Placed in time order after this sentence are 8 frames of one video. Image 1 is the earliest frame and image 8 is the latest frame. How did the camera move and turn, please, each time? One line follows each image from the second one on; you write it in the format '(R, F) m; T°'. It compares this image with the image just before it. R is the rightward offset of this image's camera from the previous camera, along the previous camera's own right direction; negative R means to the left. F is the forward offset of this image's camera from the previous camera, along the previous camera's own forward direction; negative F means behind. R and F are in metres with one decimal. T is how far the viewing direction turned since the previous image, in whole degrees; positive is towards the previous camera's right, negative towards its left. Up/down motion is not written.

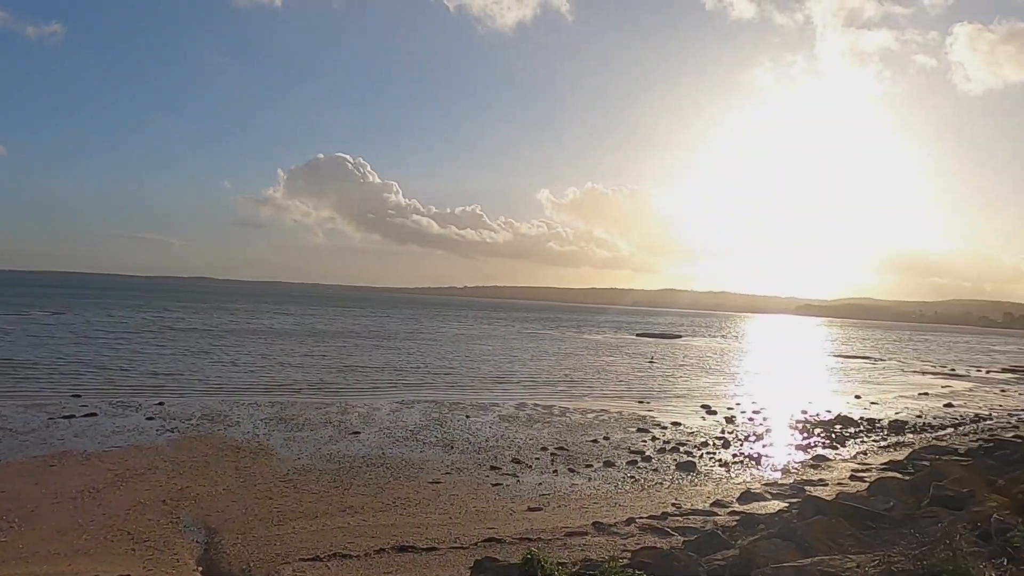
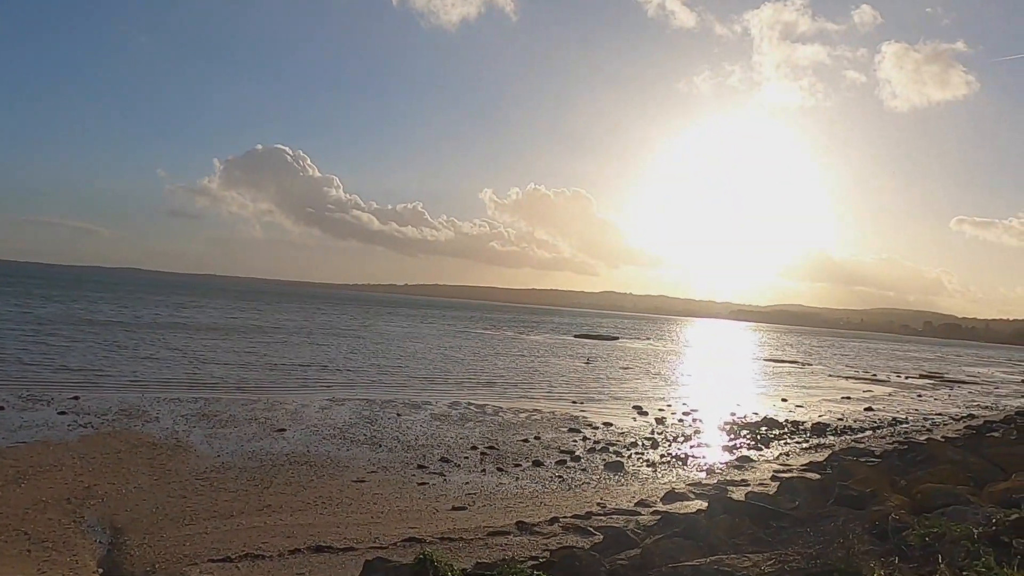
(+0.2, +0.1) m; +4°
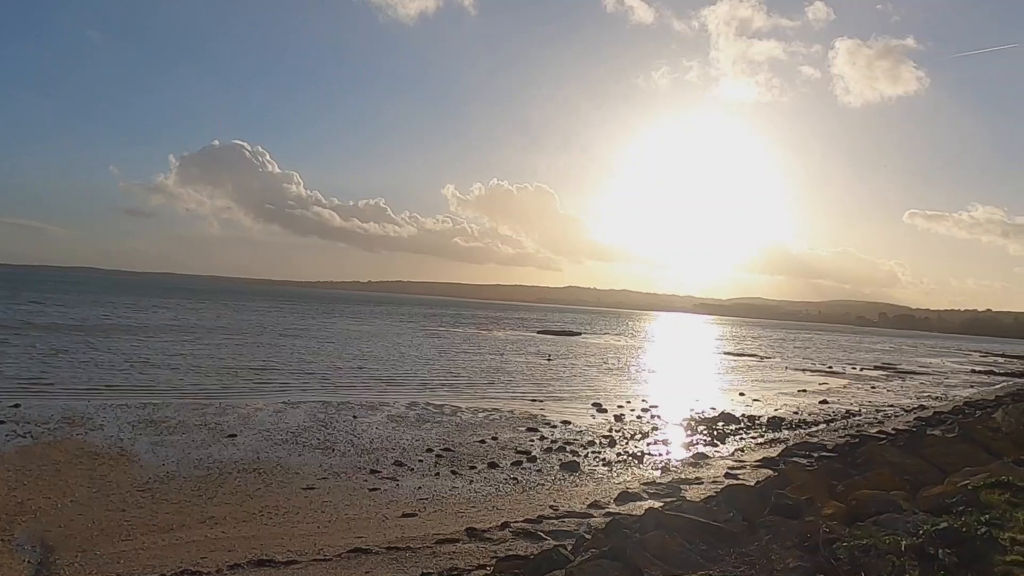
(+0.3, +0.2) m; +3°
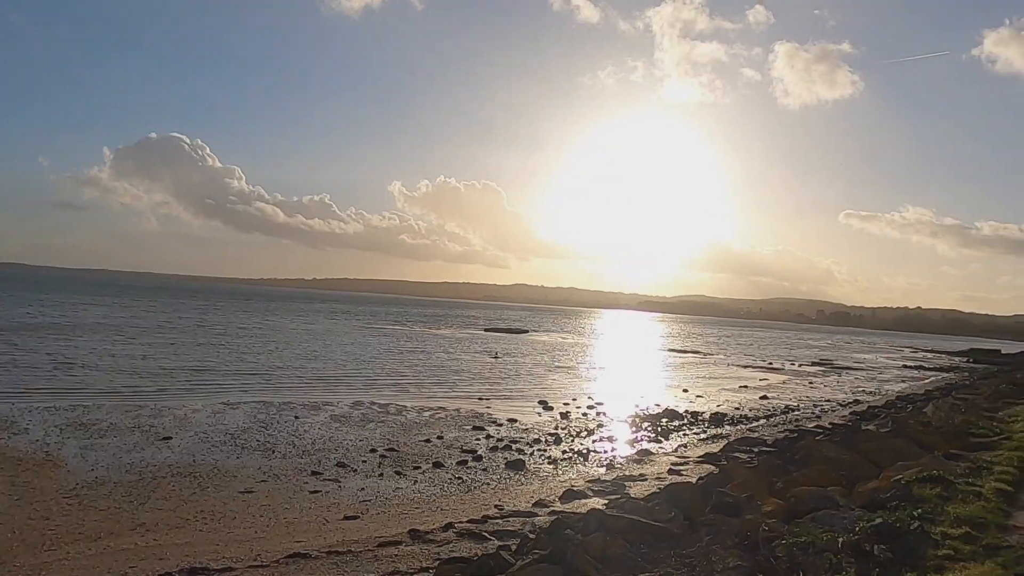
(+0.1, +0.1) m; +4°
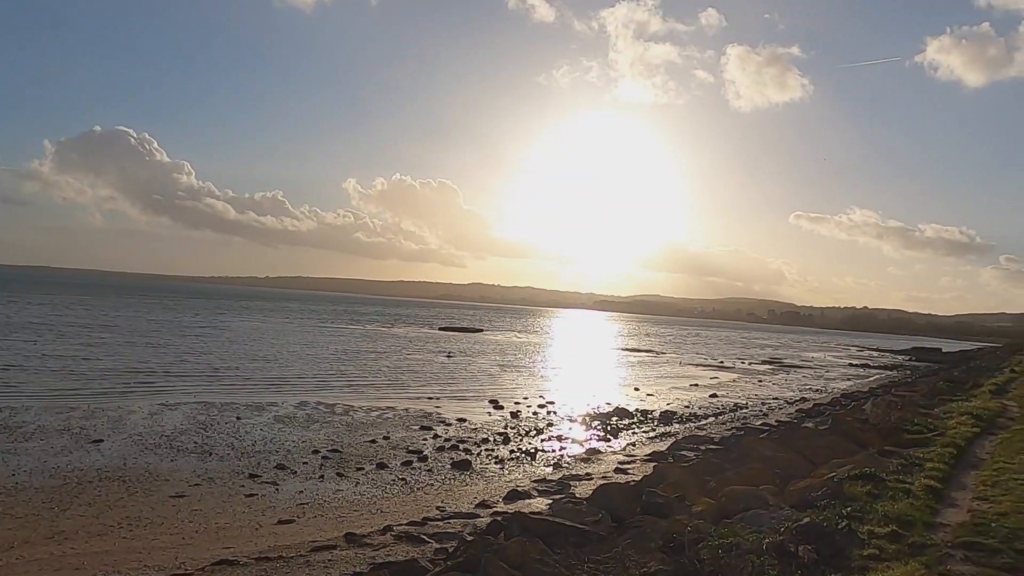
(+0.3, +0.3) m; +3°
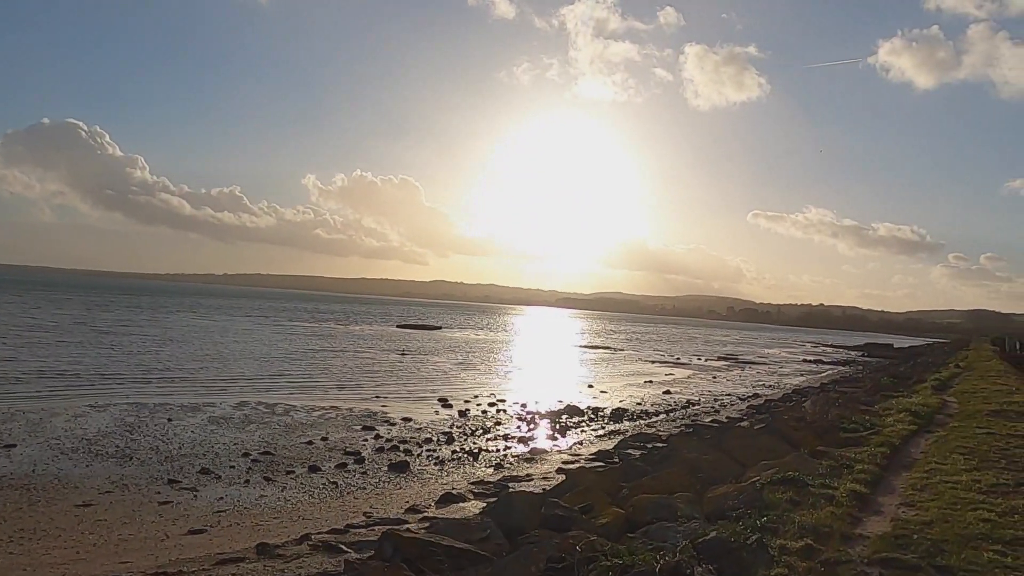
(+0.6, +0.6) m; +3°
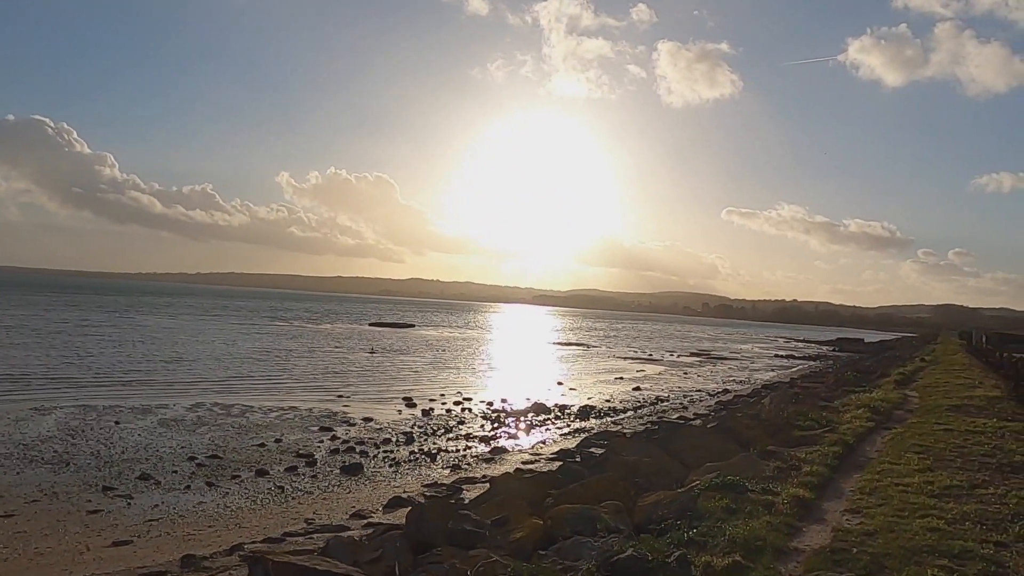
(+0.5, +0.6) m; +2°
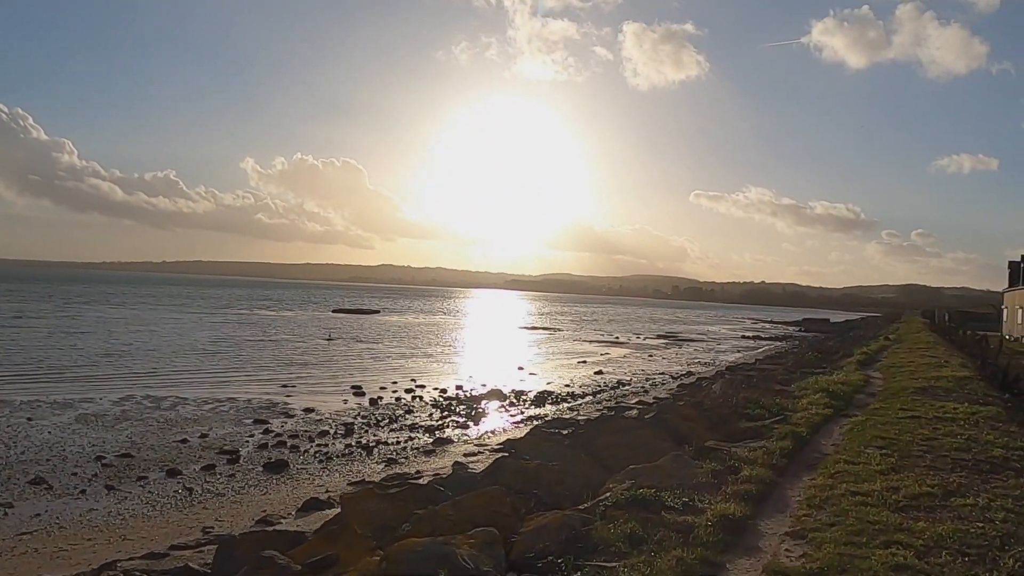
(+0.8, +1.4) m; +2°
